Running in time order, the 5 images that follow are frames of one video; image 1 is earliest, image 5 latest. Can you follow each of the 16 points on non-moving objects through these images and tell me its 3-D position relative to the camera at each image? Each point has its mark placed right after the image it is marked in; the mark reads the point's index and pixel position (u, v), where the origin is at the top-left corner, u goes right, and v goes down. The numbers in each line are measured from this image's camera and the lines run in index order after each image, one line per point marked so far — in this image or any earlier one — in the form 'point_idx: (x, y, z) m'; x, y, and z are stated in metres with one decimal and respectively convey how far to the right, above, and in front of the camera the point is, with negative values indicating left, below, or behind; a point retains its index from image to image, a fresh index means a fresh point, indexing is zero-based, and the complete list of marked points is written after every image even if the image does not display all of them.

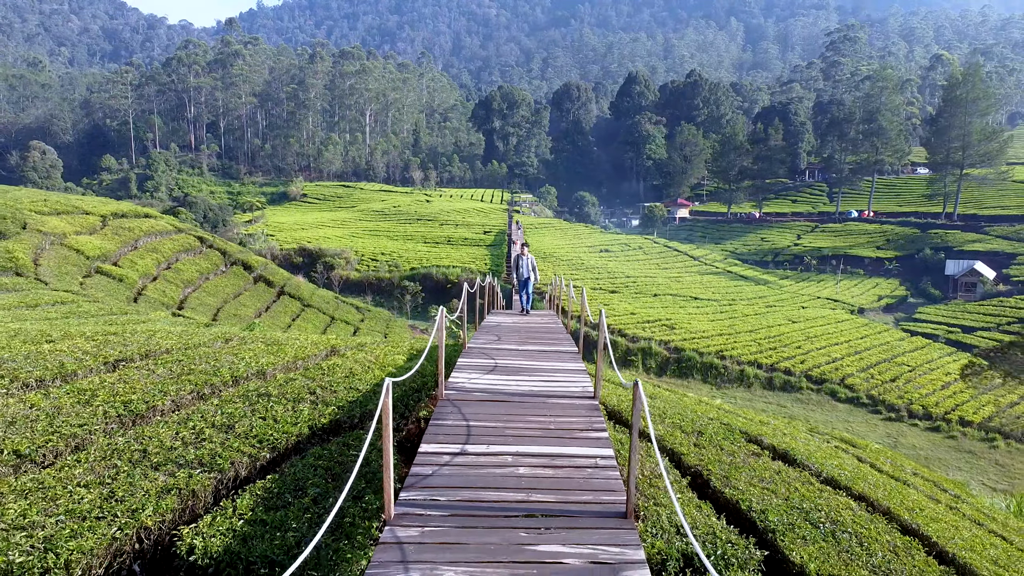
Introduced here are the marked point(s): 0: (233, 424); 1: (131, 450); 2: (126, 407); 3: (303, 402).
0: (-1.7, -0.8, +5.9) m
1: (-2.1, -0.9, +5.2) m
2: (-2.5, -0.8, +6.1) m
3: (-1.4, -0.8, +6.6) m
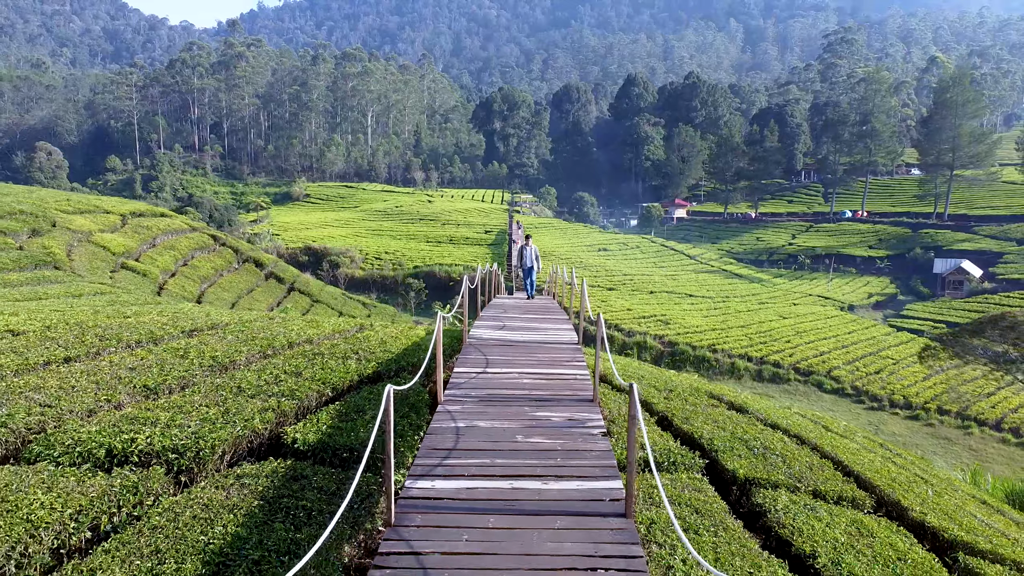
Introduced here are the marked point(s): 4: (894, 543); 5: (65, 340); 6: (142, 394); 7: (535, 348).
0: (-1.7, -0.7, +7.6) m
1: (-2.1, -0.7, +6.9) m
2: (-2.5, -0.6, +7.8) m
3: (-1.4, -0.6, +8.3) m
4: (+2.4, -1.6, +5.8) m
5: (-4.0, -0.5, +8.3) m
6: (-2.6, -0.7, +6.6) m
7: (+0.2, -0.4, +7.1) m
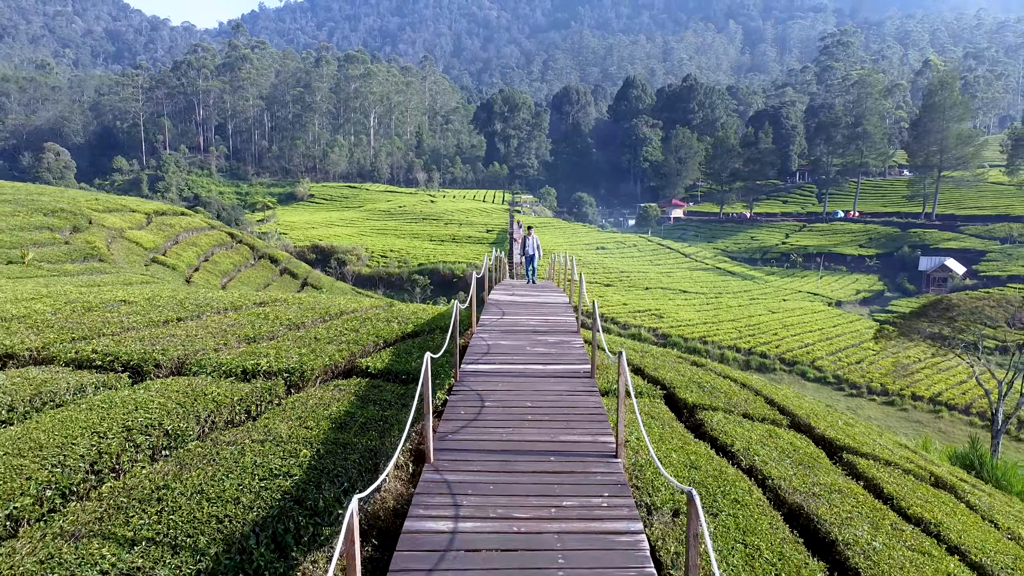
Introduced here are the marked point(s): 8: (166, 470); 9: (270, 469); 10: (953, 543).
0: (-1.6, -0.4, +9.9) m
1: (-2.0, -0.5, +9.2) m
2: (-2.4, -0.4, +10.1) m
3: (-1.3, -0.4, +10.5) m
4: (+2.4, -1.3, +8.0) m
5: (-3.9, -0.2, +10.6) m
6: (-2.5, -0.5, +8.8) m
7: (+0.3, -0.2, +9.4) m
8: (-1.9, -1.0, +5.1) m
9: (-1.3, -1.0, +5.1) m
10: (+3.0, -1.7, +6.3) m
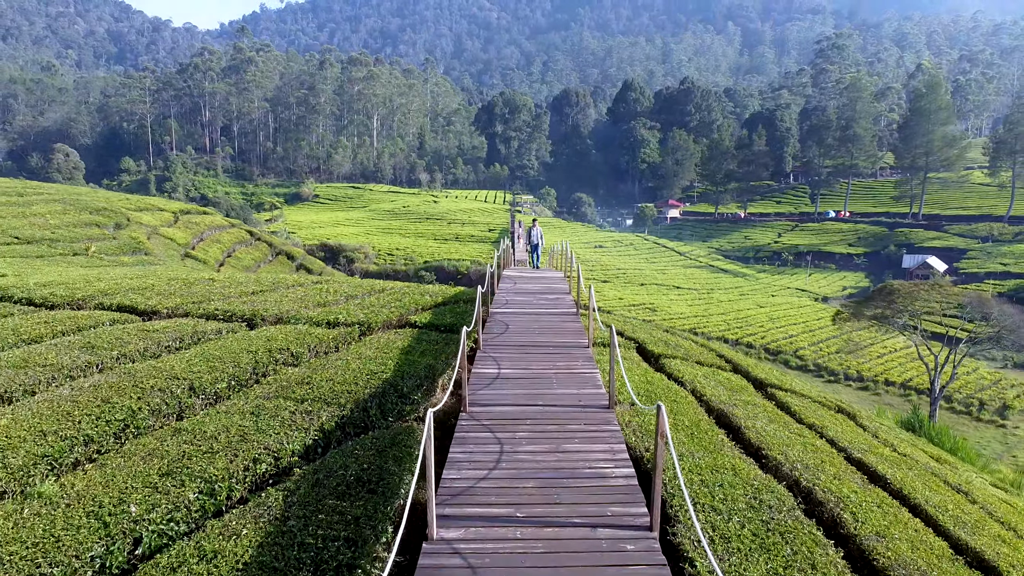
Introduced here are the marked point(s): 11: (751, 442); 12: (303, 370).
0: (-1.5, -0.1, +12.7) m
1: (-1.9, -0.2, +12.0) m
2: (-2.3, -0.1, +12.9) m
3: (-1.2, -0.1, +13.3) m
4: (+2.5, -1.1, +10.8) m
5: (-3.8, +0.1, +13.4) m
6: (-2.4, -0.2, +11.6) m
7: (+0.4, +0.1, +12.2) m
8: (-1.8, -0.7, +7.9) m
9: (-1.2, -0.7, +7.9) m
10: (+3.1, -1.5, +9.1) m
11: (+2.0, -1.3, +8.0) m
12: (-1.8, -0.7, +7.9) m
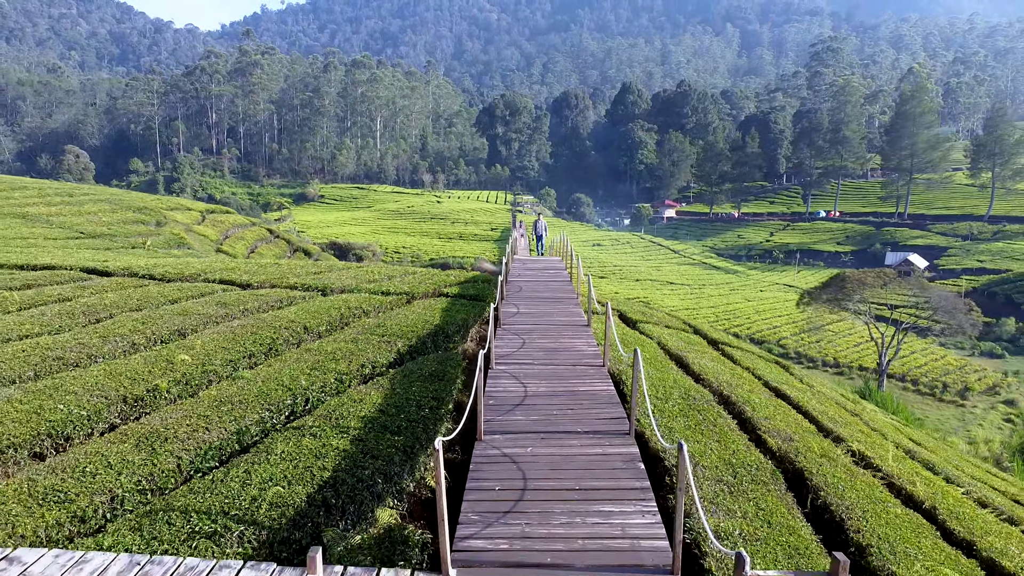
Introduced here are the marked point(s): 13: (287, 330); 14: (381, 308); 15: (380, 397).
0: (-1.4, +0.2, +15.9) m
1: (-1.7, +0.1, +15.2) m
2: (-2.2, +0.2, +16.1) m
3: (-1.1, +0.2, +16.6) m
4: (+2.7, -0.7, +14.1) m
5: (-3.7, +0.4, +16.6) m
6: (-2.2, +0.1, +14.9) m
7: (+0.6, +0.4, +15.4) m
8: (-1.6, -0.4, +11.1) m
9: (-1.0, -0.4, +11.1) m
10: (+3.3, -1.1, +12.3) m
11: (+2.2, -1.0, +11.2) m
12: (-1.6, -0.4, +11.1) m
13: (-2.5, -0.5, +10.1) m
14: (-1.7, -0.3, +12.1) m
15: (-1.1, -0.9, +7.7) m
